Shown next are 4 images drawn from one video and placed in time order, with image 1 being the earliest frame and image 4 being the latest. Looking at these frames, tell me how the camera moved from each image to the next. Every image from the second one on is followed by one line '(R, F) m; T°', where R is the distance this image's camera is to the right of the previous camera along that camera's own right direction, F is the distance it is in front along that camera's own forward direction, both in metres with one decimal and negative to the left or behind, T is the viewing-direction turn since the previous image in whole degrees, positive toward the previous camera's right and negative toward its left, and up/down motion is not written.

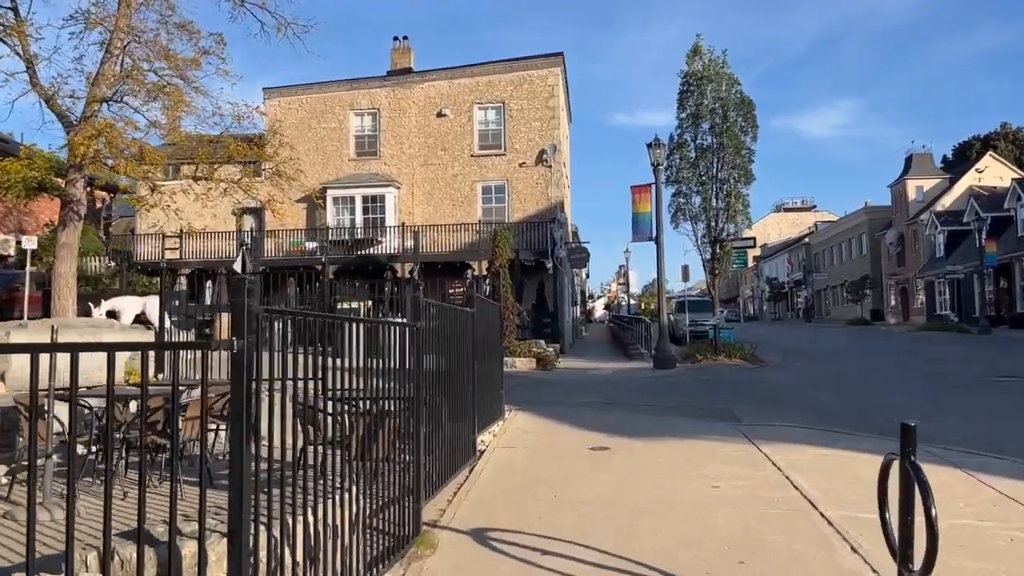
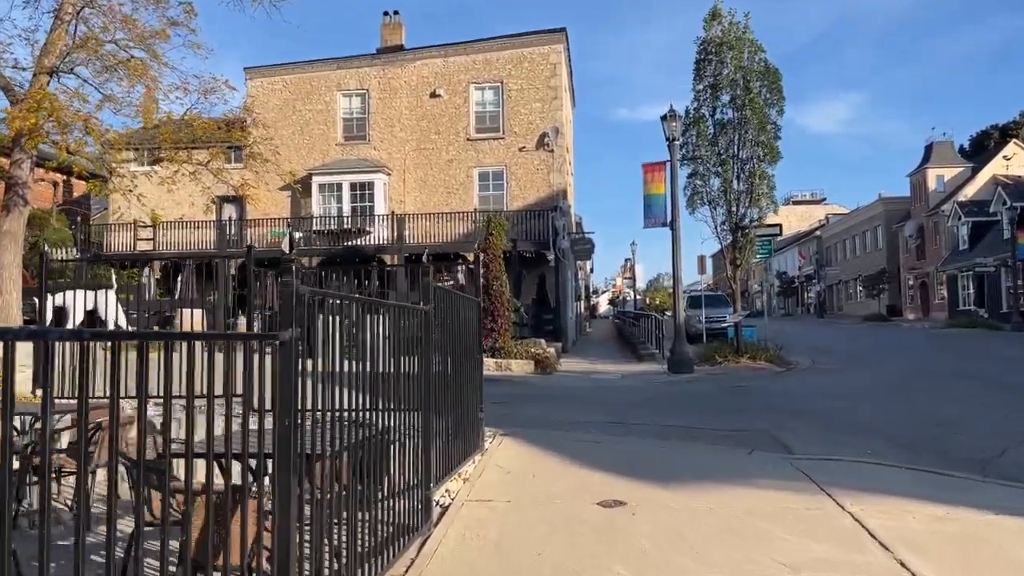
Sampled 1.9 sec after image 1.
(+0.2, +2.2) m; 0°
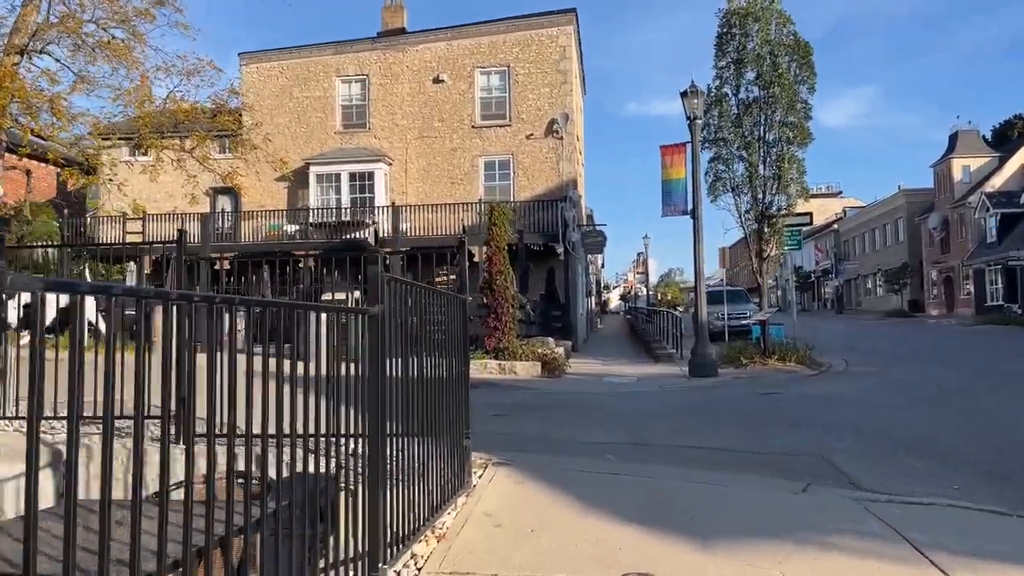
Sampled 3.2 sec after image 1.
(+0.1, +1.4) m; -1°
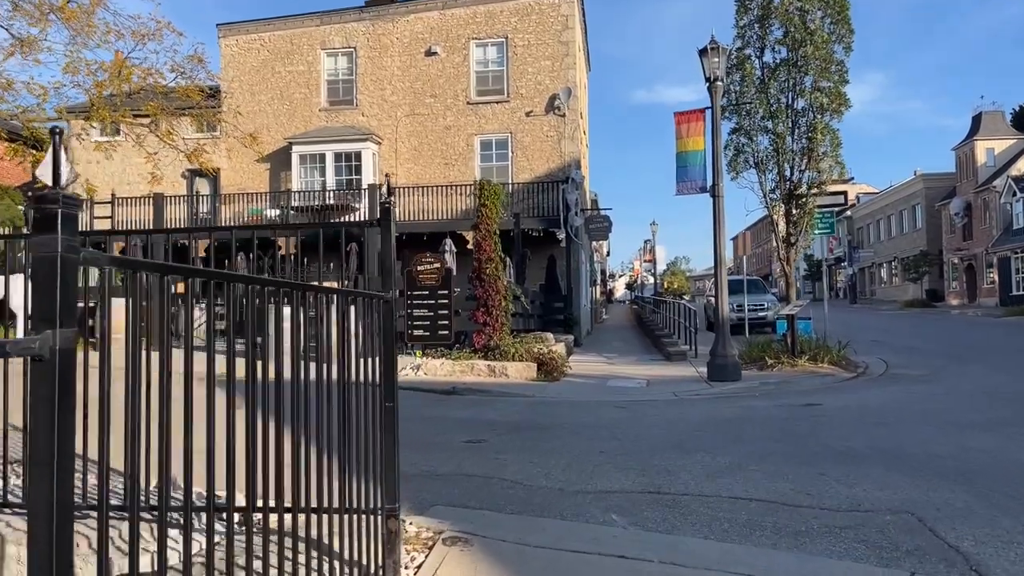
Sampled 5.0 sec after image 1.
(+0.2, +1.9) m; 0°
